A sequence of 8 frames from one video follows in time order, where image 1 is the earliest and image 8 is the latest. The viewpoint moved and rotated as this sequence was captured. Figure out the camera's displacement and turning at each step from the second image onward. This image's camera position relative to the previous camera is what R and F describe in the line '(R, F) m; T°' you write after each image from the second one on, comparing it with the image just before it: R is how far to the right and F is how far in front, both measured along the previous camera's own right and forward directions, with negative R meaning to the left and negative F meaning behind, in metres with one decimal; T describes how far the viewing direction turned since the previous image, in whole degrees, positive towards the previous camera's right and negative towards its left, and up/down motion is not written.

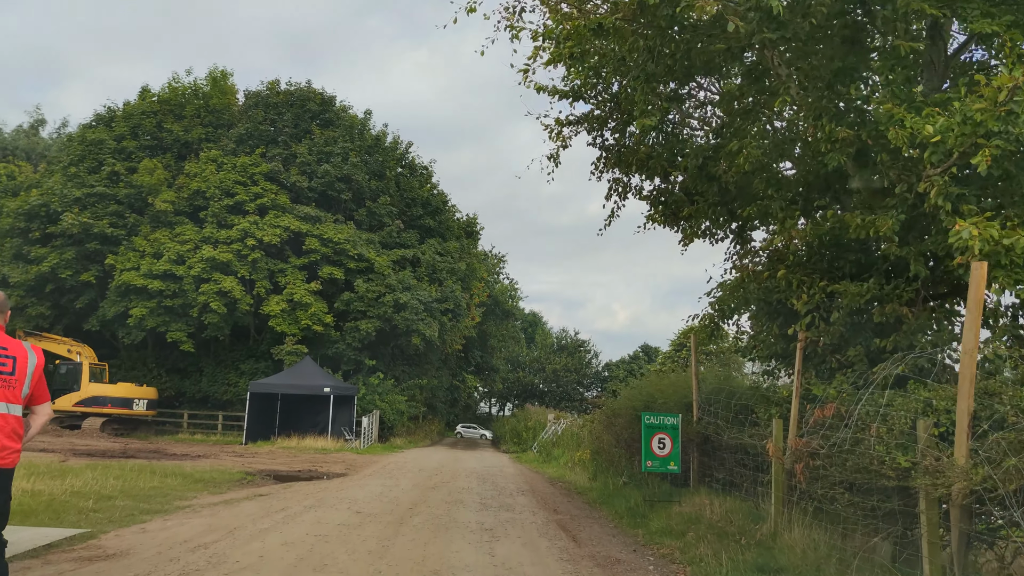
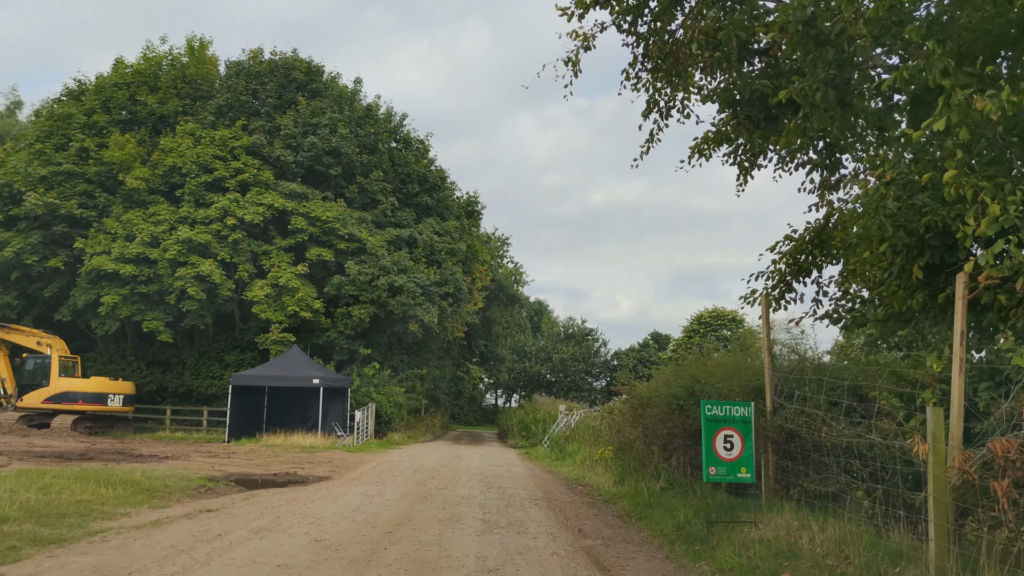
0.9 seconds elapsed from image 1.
(0.0, +2.1) m; 0°
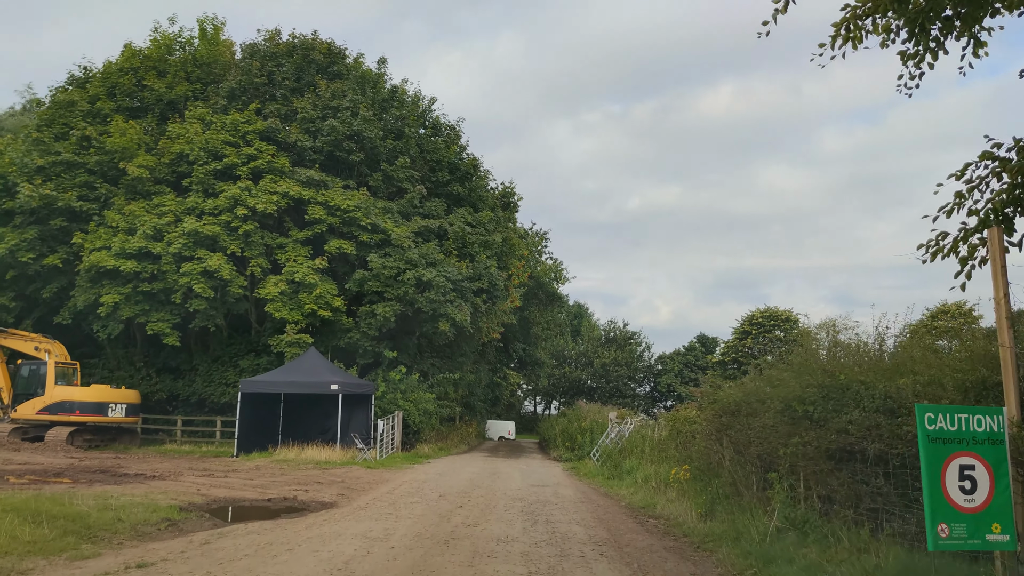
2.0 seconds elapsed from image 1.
(-0.1, +2.5) m; -2°
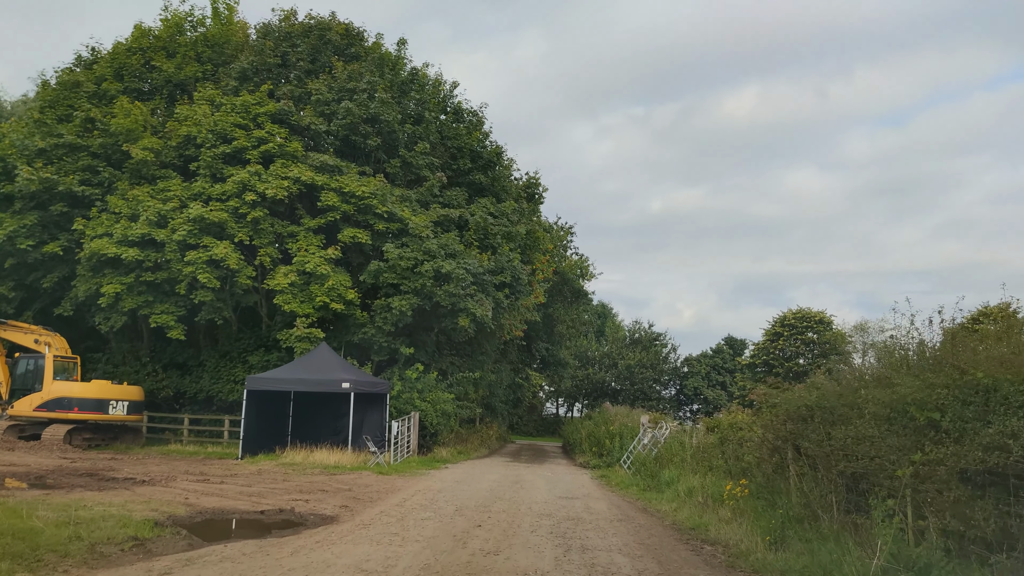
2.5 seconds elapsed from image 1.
(-0.1, +1.3) m; -1°
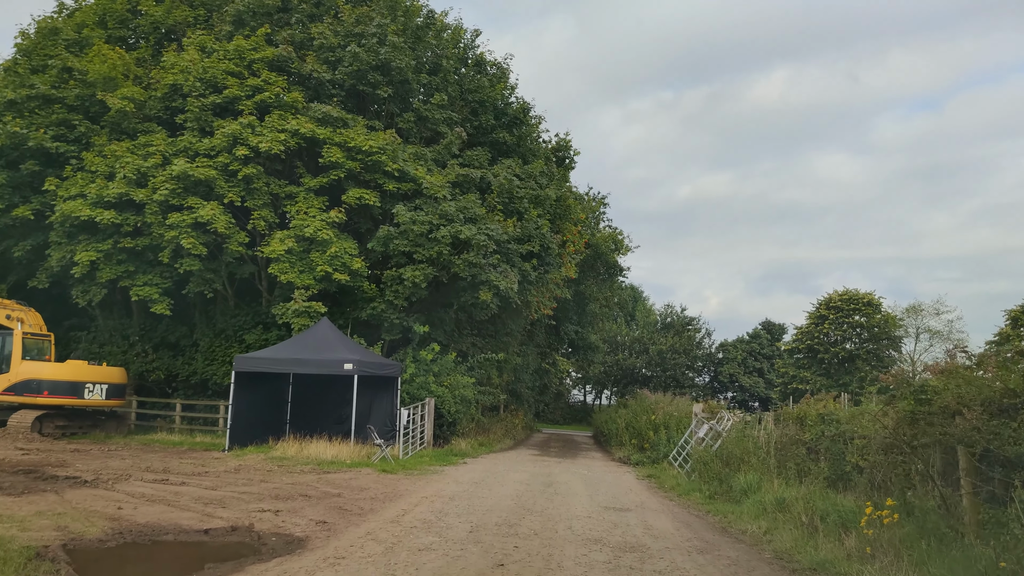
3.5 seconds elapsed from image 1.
(-0.1, +2.5) m; -2°
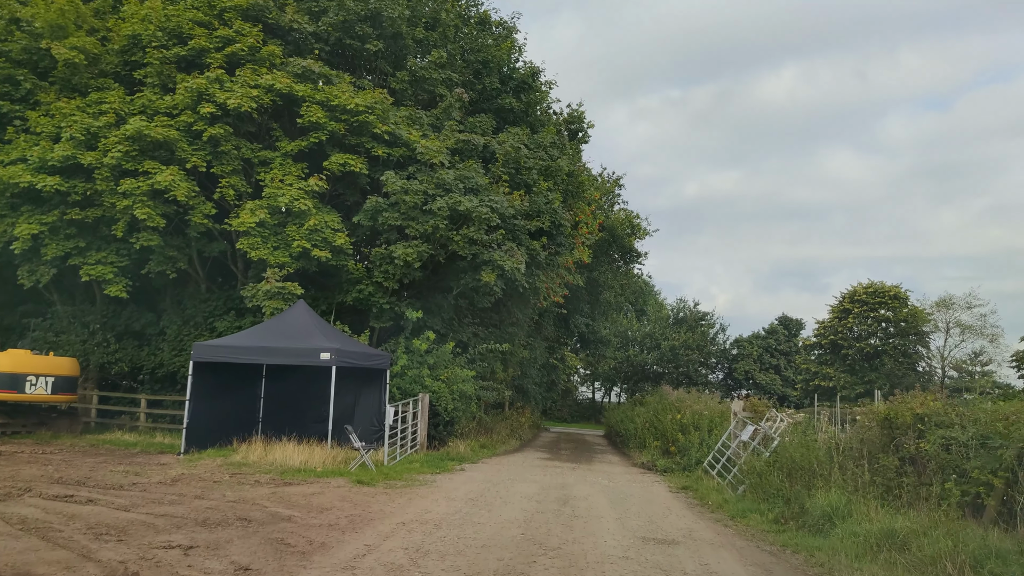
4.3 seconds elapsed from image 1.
(0.0, +2.3) m; 0°
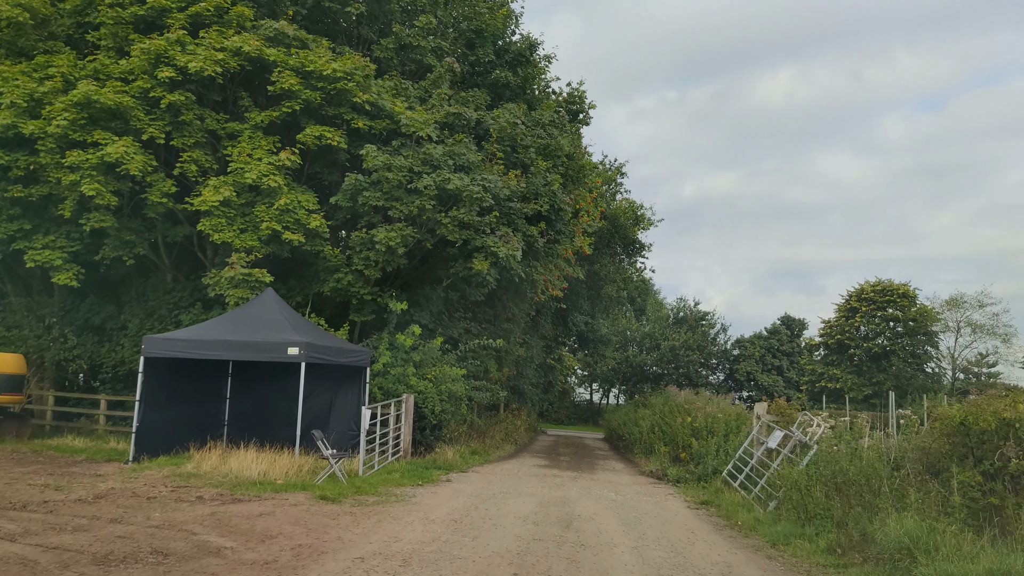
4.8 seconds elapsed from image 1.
(0.0, +1.5) m; 0°
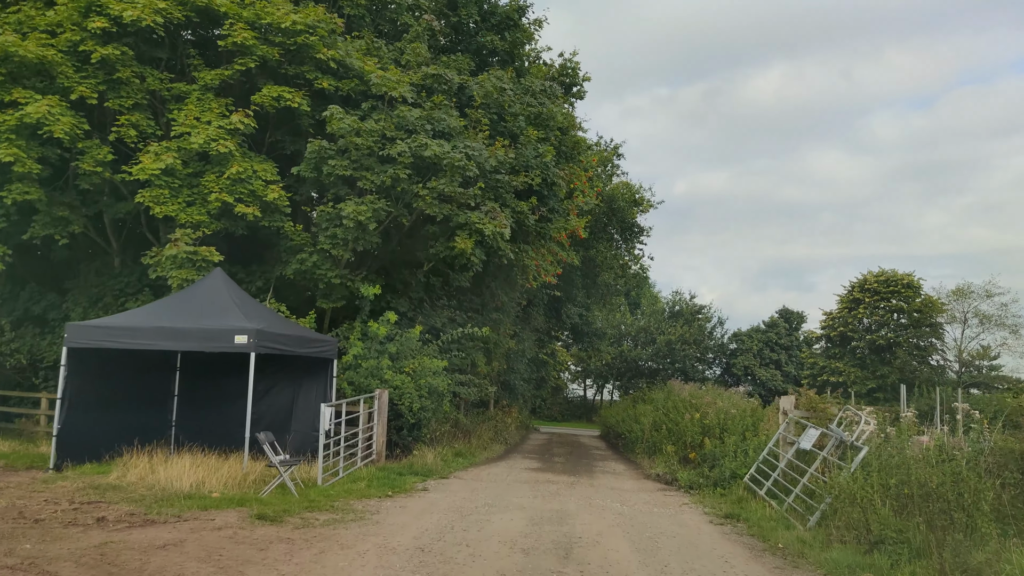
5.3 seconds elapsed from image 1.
(+0.1, +1.6) m; +1°
